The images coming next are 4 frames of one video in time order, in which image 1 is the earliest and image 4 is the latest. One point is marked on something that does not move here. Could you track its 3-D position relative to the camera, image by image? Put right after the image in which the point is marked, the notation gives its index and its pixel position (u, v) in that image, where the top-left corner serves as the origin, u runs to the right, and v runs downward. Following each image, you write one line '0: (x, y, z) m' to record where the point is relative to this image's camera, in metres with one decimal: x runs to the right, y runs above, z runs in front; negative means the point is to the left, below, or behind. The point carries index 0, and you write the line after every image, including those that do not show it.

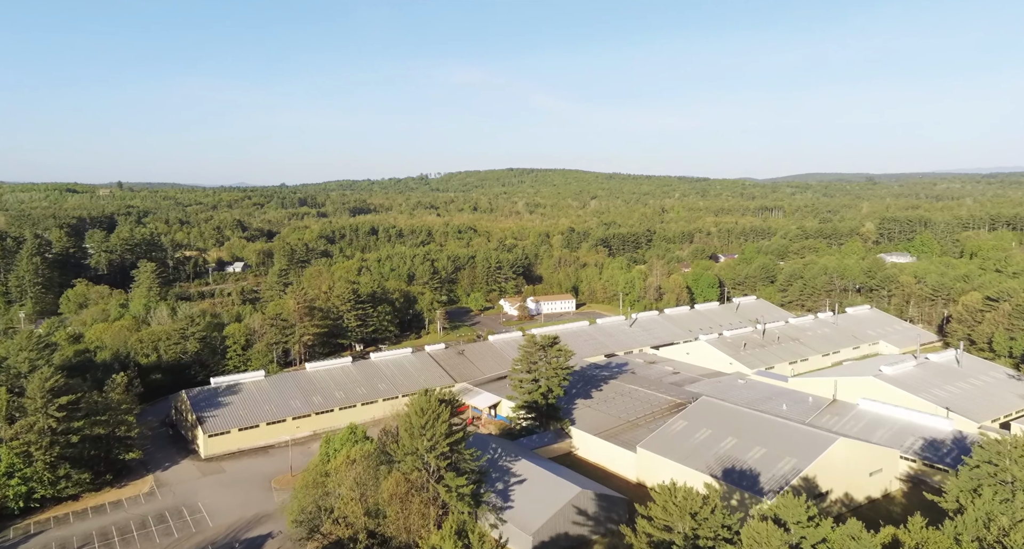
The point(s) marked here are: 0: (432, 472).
0: (-2.2, -5.5, +18.9) m
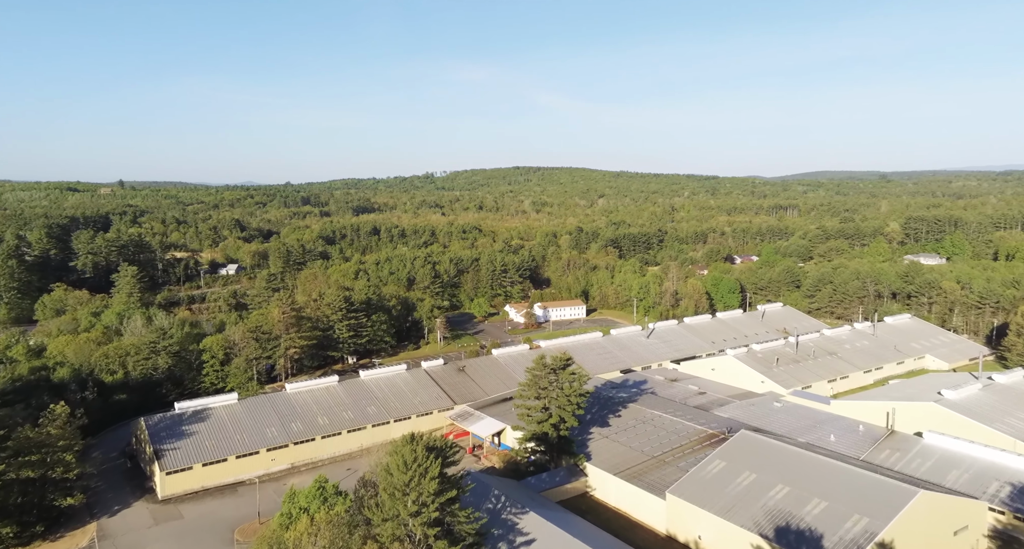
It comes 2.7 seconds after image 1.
0: (-2.1, -5.9, +15.1) m
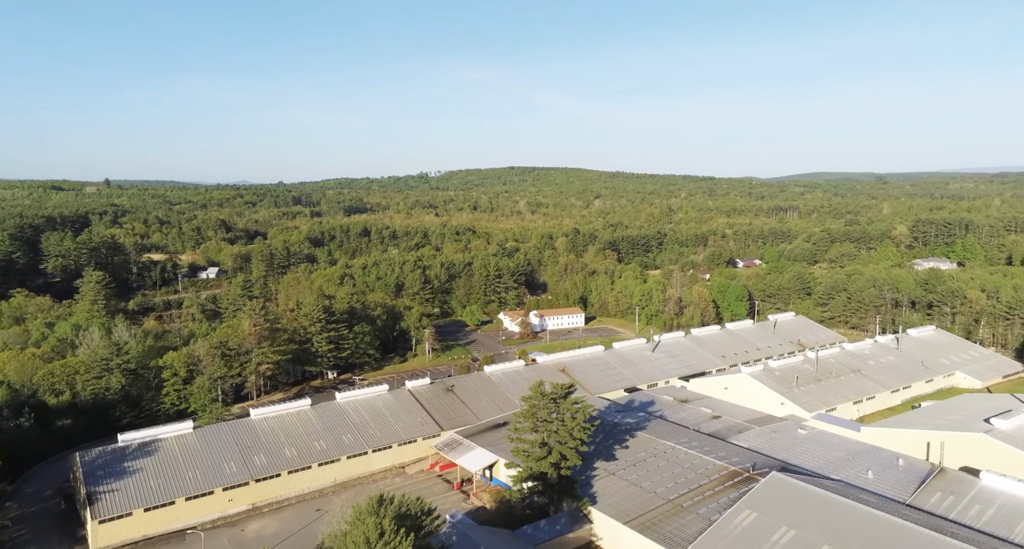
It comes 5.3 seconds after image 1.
0: (-2.2, -6.3, +11.9) m
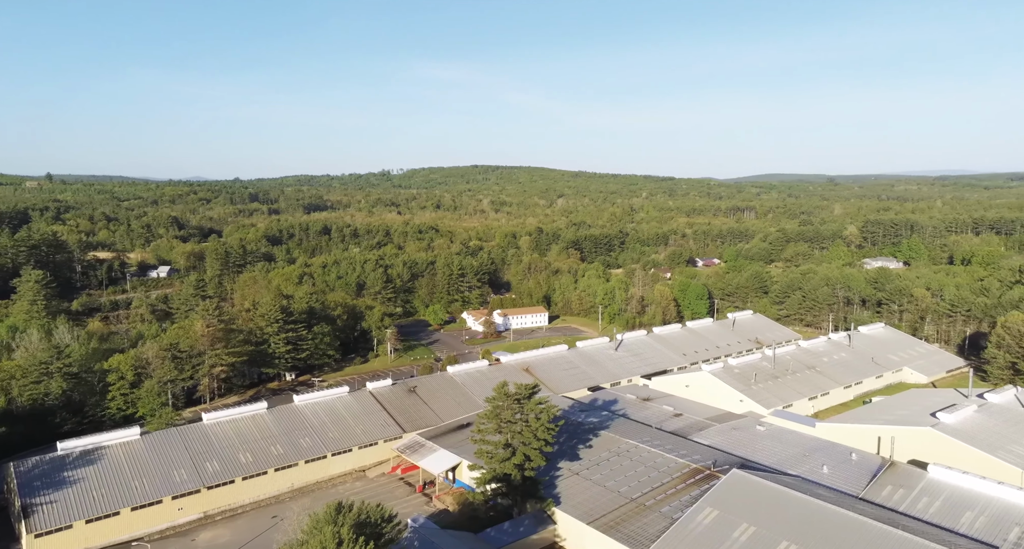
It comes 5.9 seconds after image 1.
0: (-2.8, -6.3, +11.6) m
